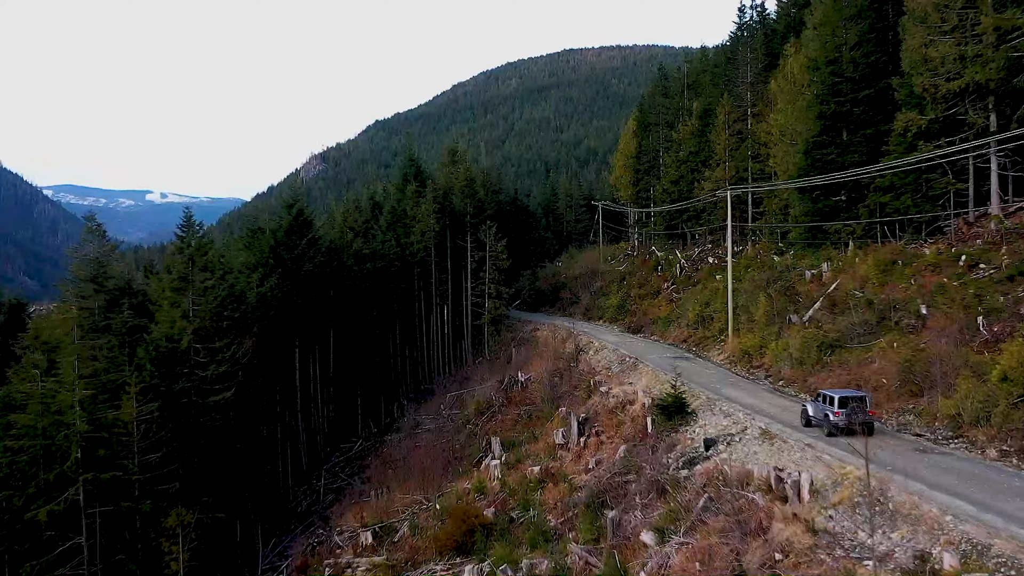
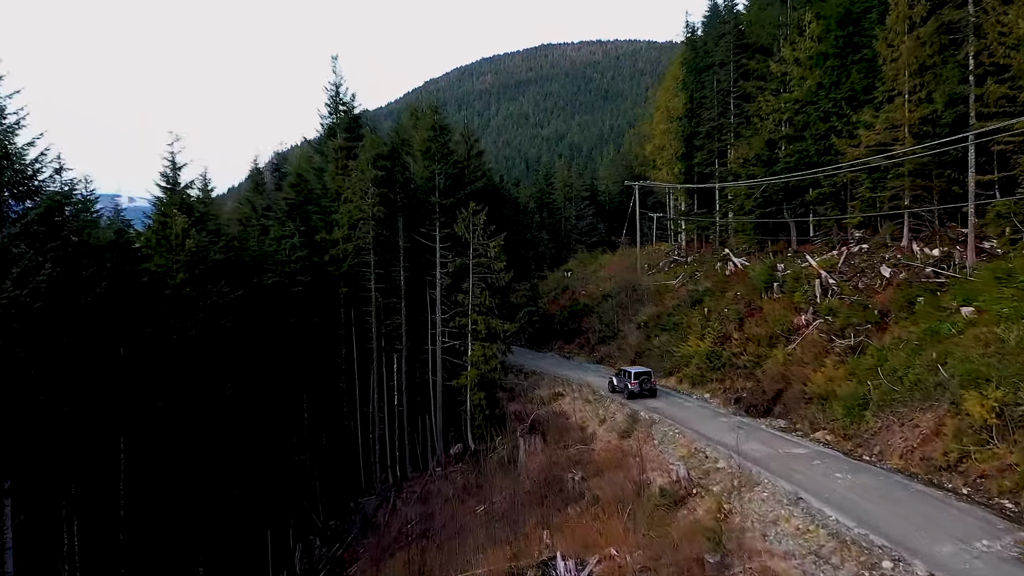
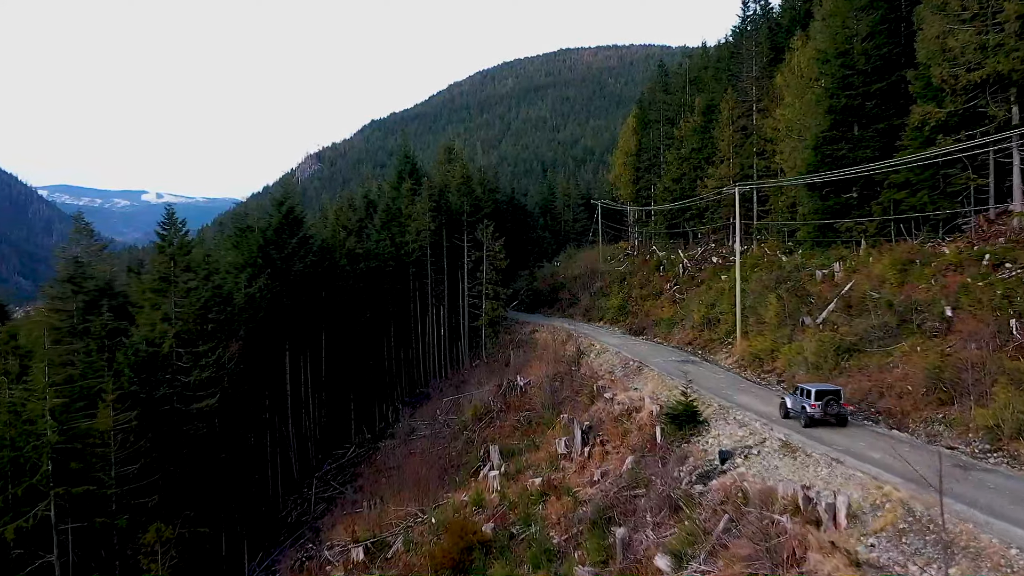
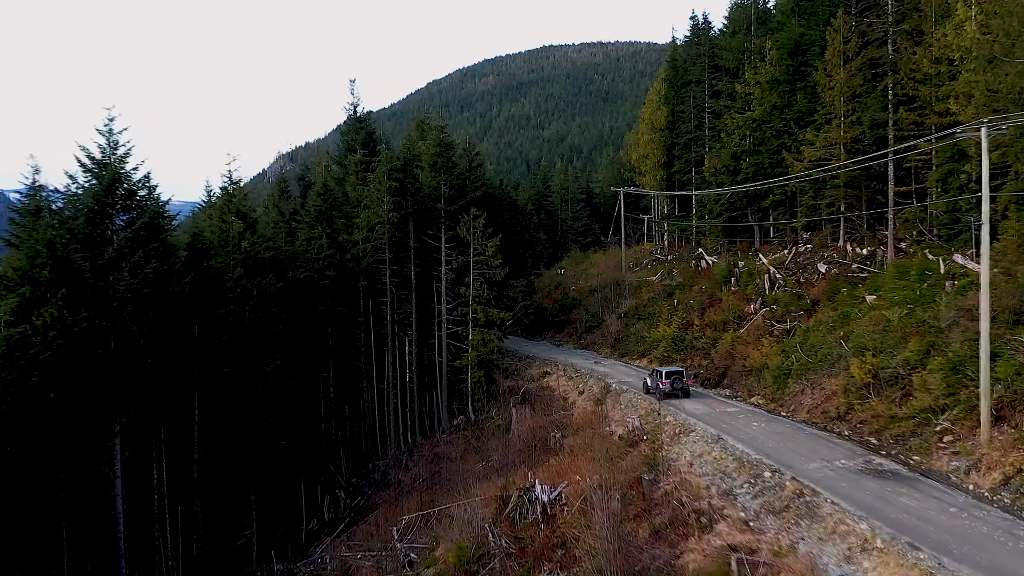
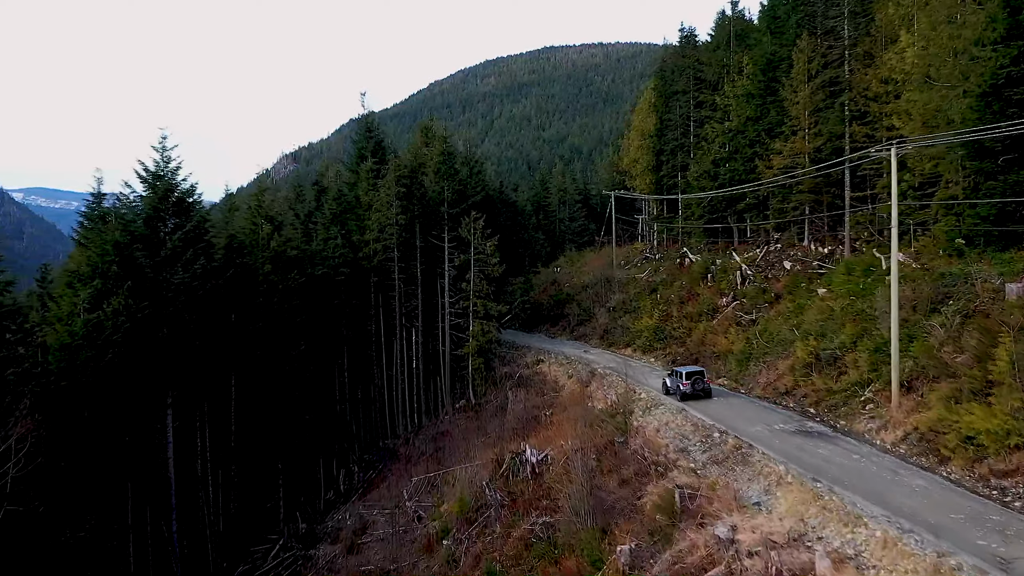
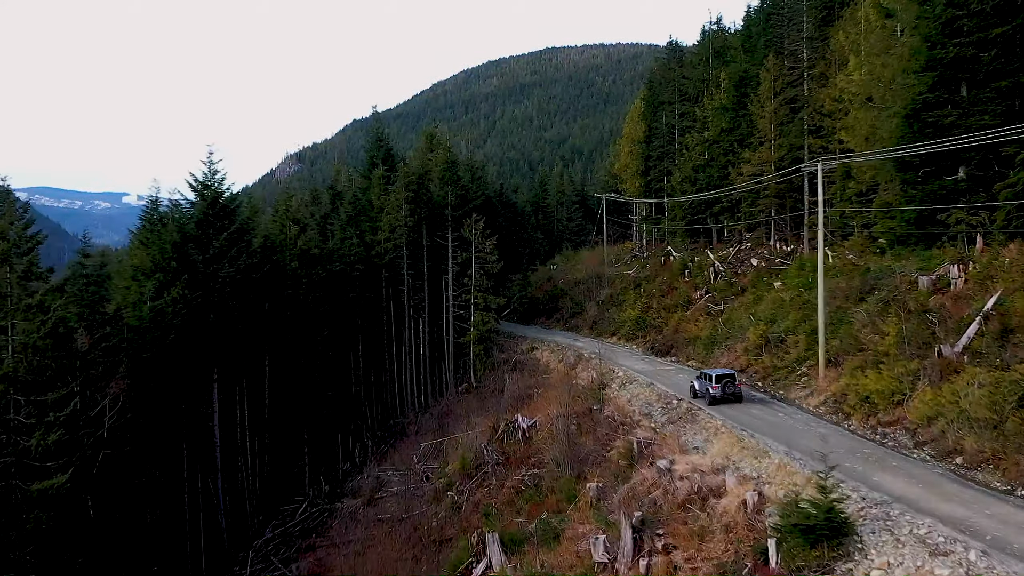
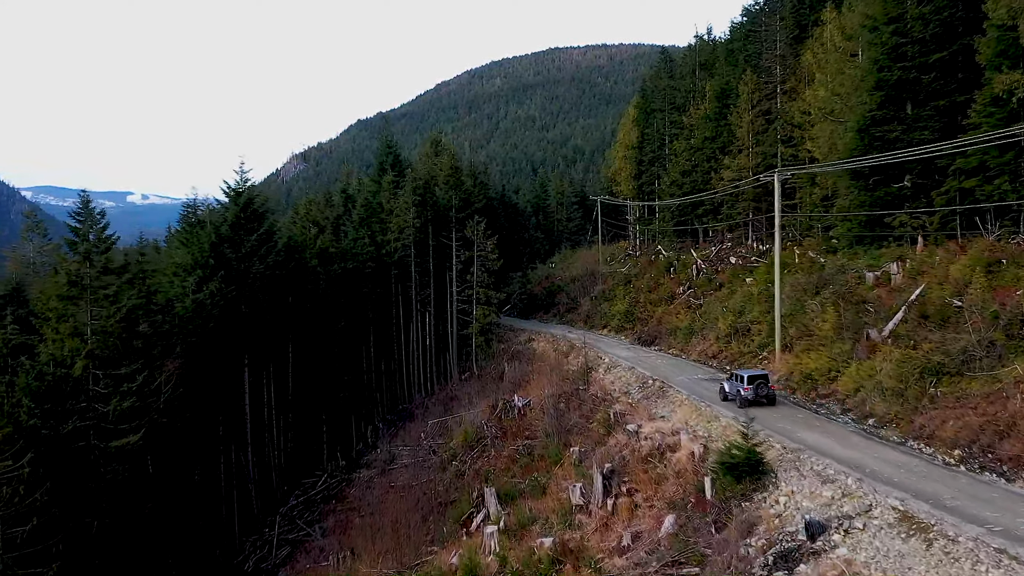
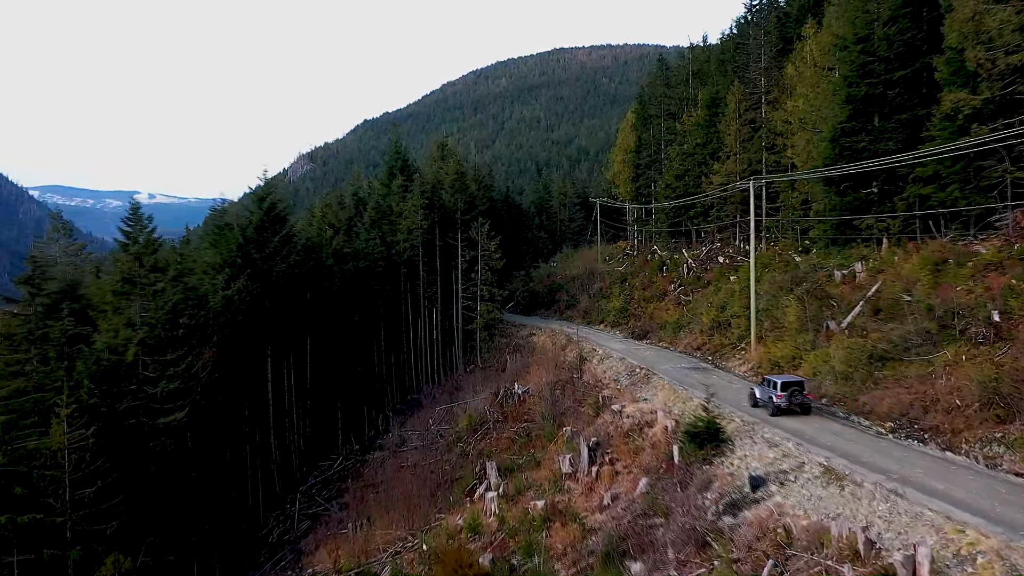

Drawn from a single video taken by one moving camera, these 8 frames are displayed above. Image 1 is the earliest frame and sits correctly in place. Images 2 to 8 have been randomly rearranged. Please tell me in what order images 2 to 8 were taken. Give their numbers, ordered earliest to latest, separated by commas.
3, 8, 7, 6, 5, 4, 2
